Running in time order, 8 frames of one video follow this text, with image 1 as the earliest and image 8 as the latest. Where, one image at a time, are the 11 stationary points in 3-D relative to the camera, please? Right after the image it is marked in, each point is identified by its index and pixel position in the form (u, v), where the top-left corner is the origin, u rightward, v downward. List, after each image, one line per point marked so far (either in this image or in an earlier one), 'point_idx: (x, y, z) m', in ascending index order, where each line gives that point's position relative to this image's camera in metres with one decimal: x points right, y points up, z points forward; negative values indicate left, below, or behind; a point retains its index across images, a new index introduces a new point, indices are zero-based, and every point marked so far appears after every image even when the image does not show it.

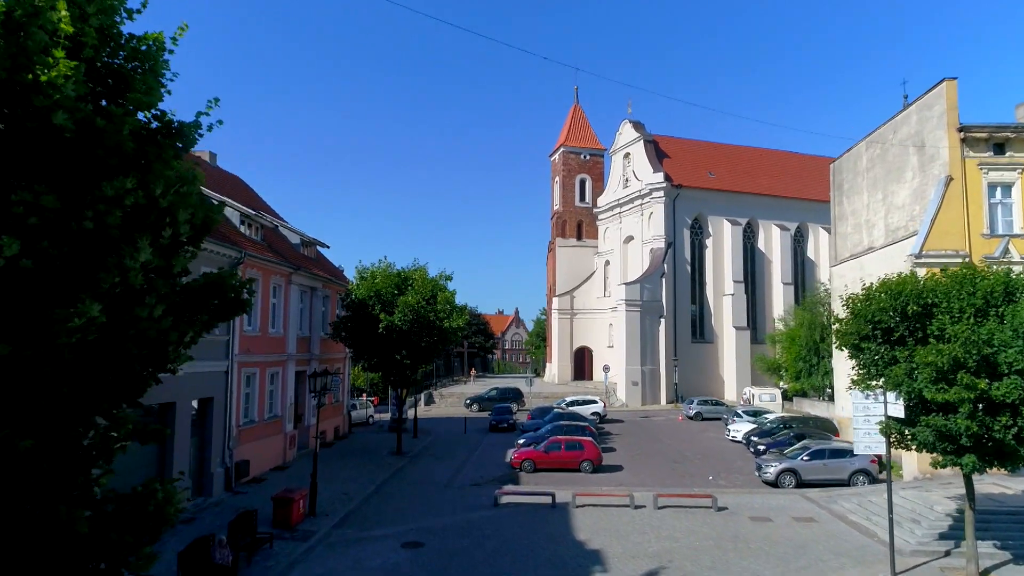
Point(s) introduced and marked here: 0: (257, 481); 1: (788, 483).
0: (-6.9, -5.2, +19.5) m
1: (+7.5, -5.2, +19.4) m
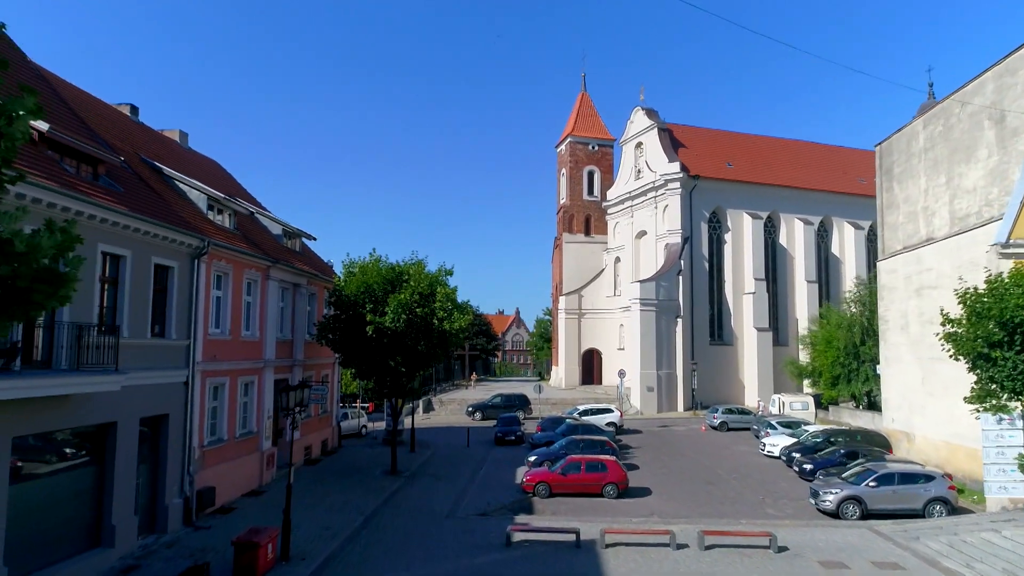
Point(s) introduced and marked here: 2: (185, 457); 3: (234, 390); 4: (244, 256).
0: (-6.5, -5.1, +16.5) m
1: (+7.8, -5.1, +16.4) m
2: (-7.0, -3.6, +15.5) m
3: (-6.9, -2.5, +17.9) m
4: (-6.7, +0.8, +18.1) m
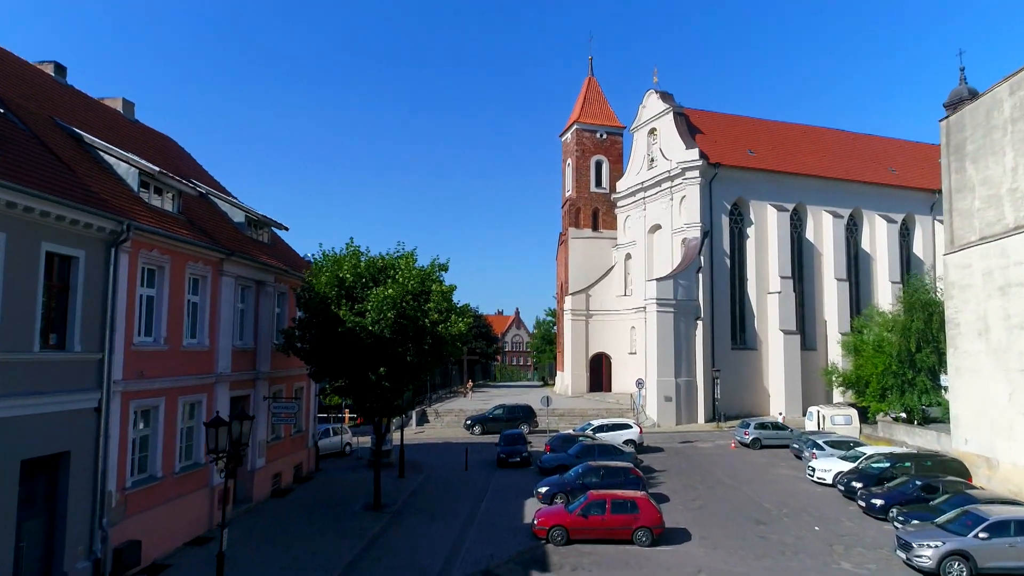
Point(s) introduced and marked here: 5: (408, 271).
0: (-6.4, -5.1, +12.9) m
1: (+8.0, -5.1, +12.9) m
2: (-6.8, -3.6, +11.9) m
3: (-6.7, -2.5, +14.3) m
4: (-6.6, +0.9, +14.5) m
5: (-2.8, +0.5, +18.2) m
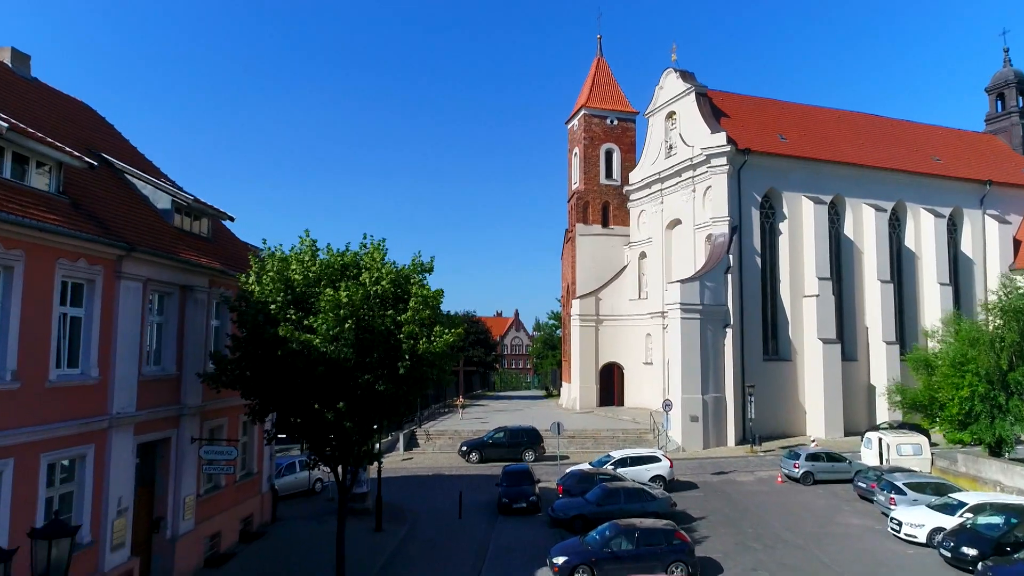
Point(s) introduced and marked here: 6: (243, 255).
0: (-6.2, -5.2, +8.5) m
1: (+8.1, -5.2, +8.5) m
2: (-6.7, -3.7, +7.4) m
3: (-6.6, -2.6, +9.9) m
4: (-6.4, +0.7, +10.1) m
5: (-2.6, +0.3, +13.8) m
6: (-6.4, +0.8, +17.3) m
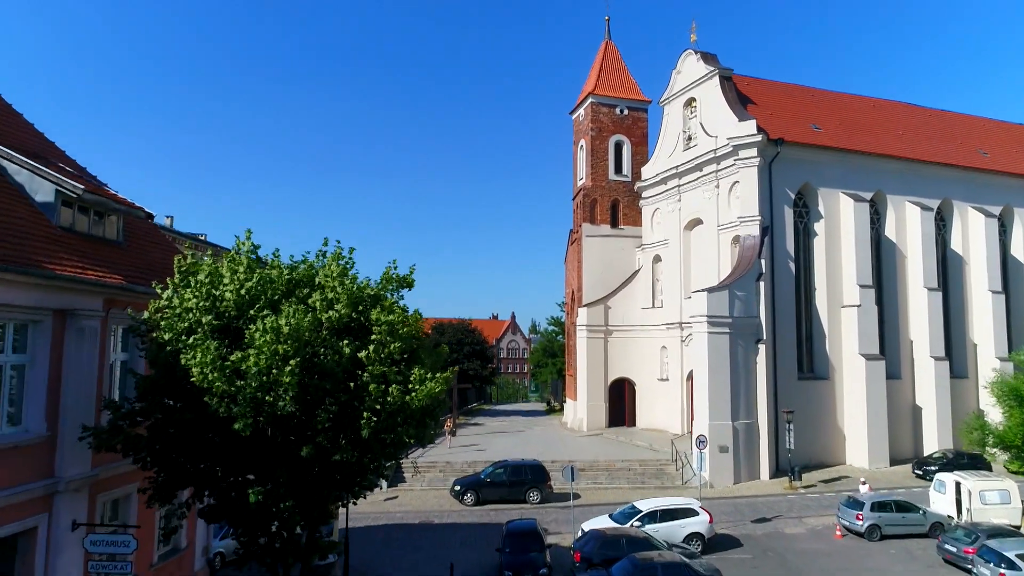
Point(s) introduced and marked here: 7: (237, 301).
0: (-6.0, -5.5, +4.5) m
1: (+8.3, -5.5, +4.6) m
2: (-6.5, -4.0, +3.4) m
3: (-6.4, -2.9, +5.9) m
4: (-6.3, +0.4, +6.1) m
5: (-2.5, 0.0, +9.9) m
6: (-6.3, +0.5, +13.3) m
7: (-3.6, -0.2, +9.2) m
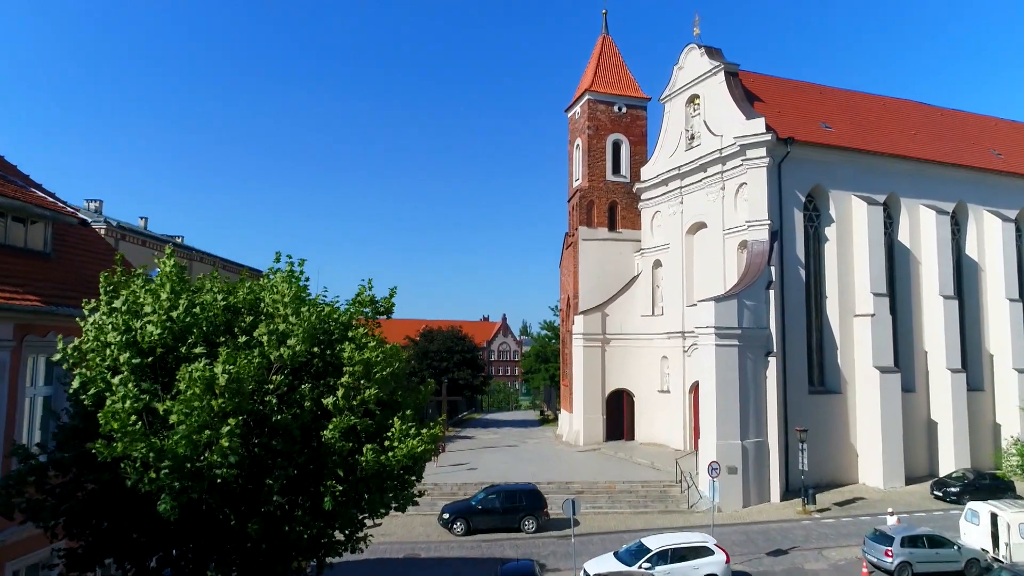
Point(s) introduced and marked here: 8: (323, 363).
0: (-6.0, -5.8, +2.6) m
1: (+8.3, -5.9, +2.9) m
2: (-6.4, -4.3, +1.6) m
3: (-6.4, -3.2, +4.0) m
4: (-6.2, +0.1, +4.2) m
5: (-2.5, -0.3, +8.0) m
6: (-6.3, +0.2, +11.4) m
7: (-3.6, -0.4, +7.3) m
8: (-2.2, -0.9, +8.3) m
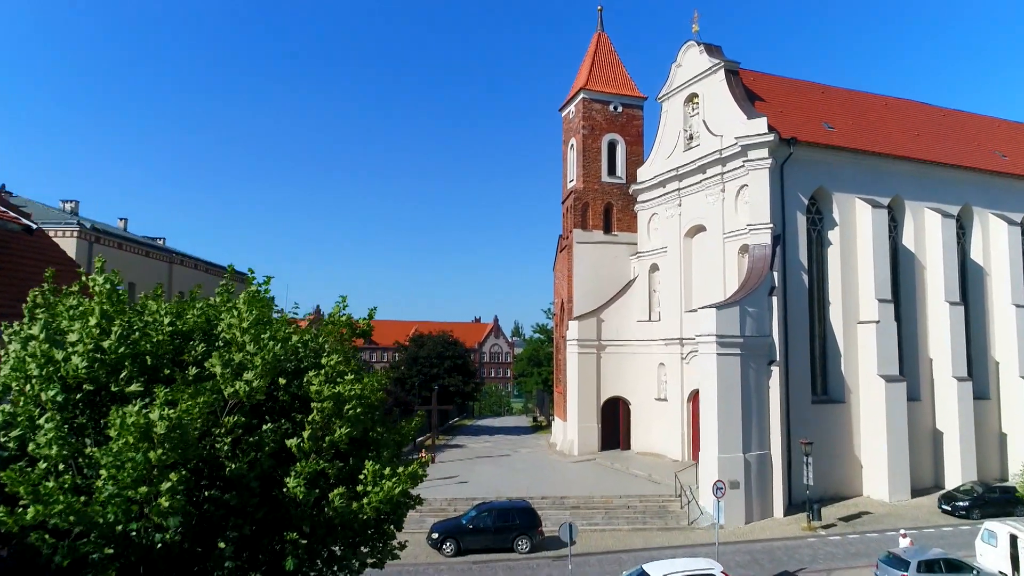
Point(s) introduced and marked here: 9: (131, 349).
0: (-6.0, -6.0, +1.5) m
1: (+8.3, -6.1, +1.9) m
2: (-6.4, -4.5, +0.4) m
3: (-6.4, -3.4, +2.9) m
4: (-6.2, -0.1, +3.1) m
5: (-2.5, -0.5, +7.0) m
6: (-6.4, 0.0, +10.3) m
7: (-3.6, -0.6, +6.2) m
8: (-2.2, -1.1, +7.3) m
9: (-3.5, -0.6, +6.9) m
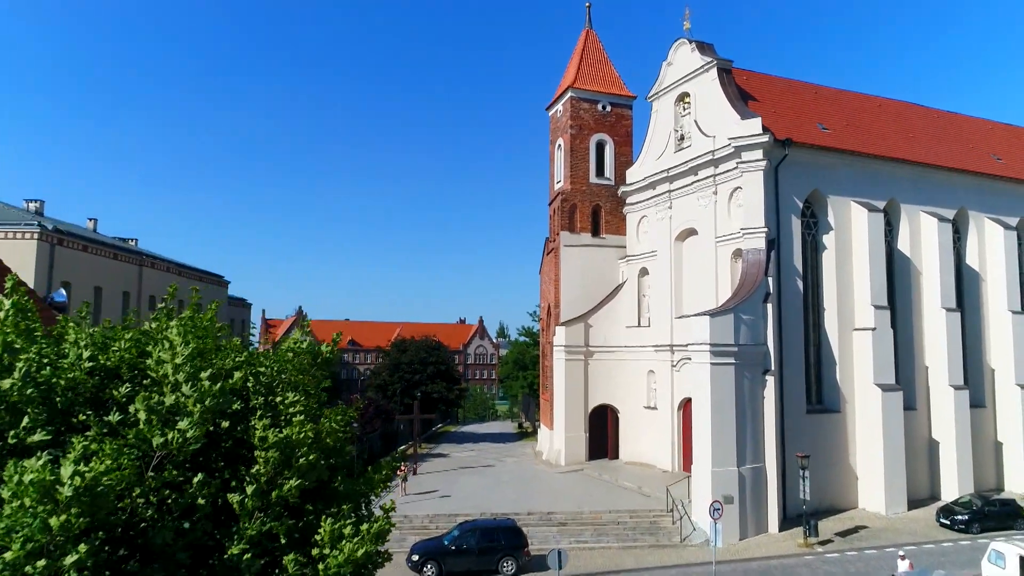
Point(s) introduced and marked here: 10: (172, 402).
0: (-6.0, -6.2, +0.3) m
1: (+8.3, -6.3, +1.1) m
2: (-6.4, -4.7, -0.7) m
3: (-6.4, -3.6, +1.7) m
4: (-6.3, -0.3, +1.9) m
5: (-2.7, -0.7, +5.9) m
6: (-6.6, -0.2, +9.1) m
7: (-3.7, -0.8, +5.1) m
8: (-2.3, -1.3, +6.2) m
9: (-3.6, -0.7, +5.8) m
10: (-2.7, -0.8, +5.7) m
